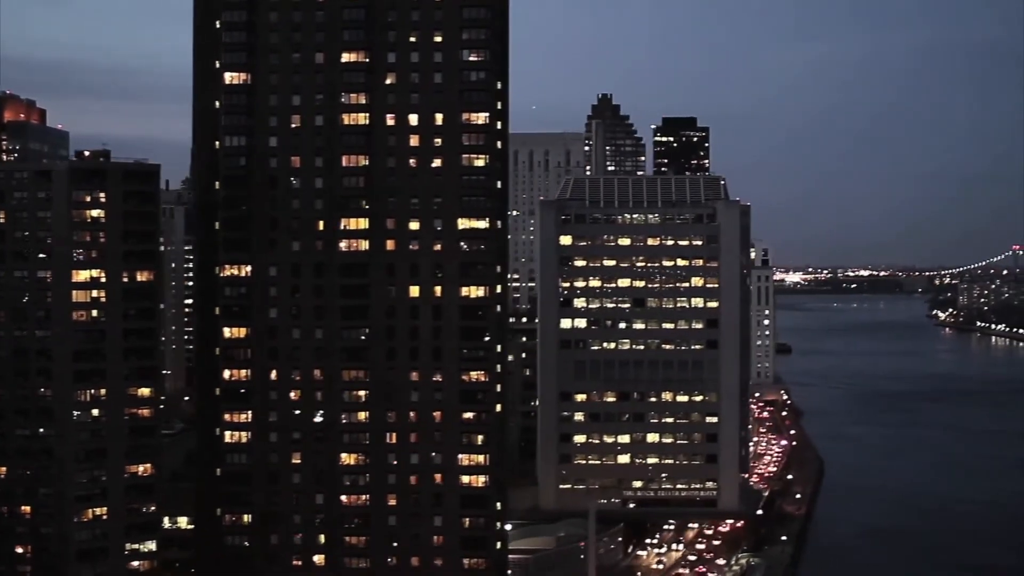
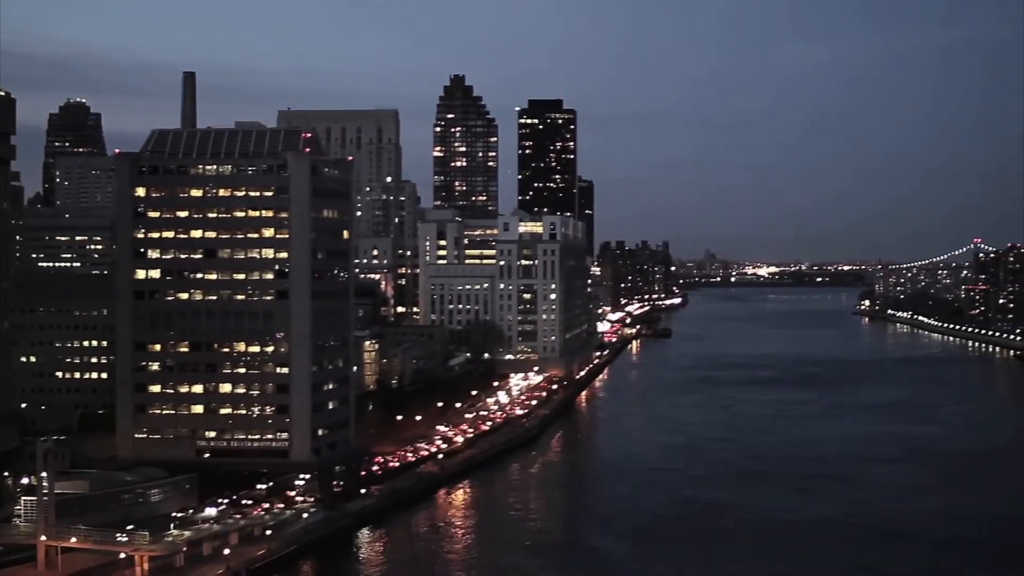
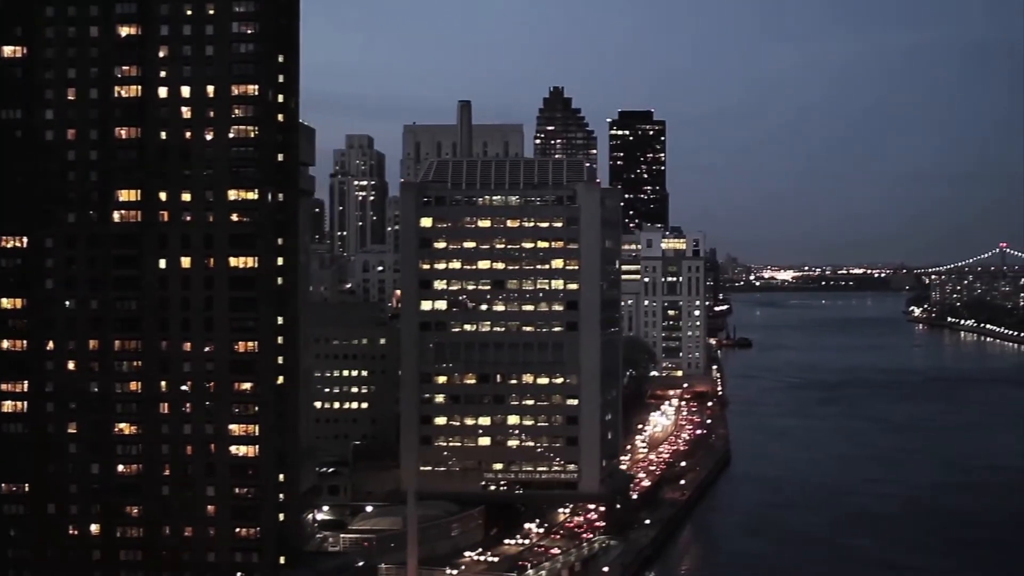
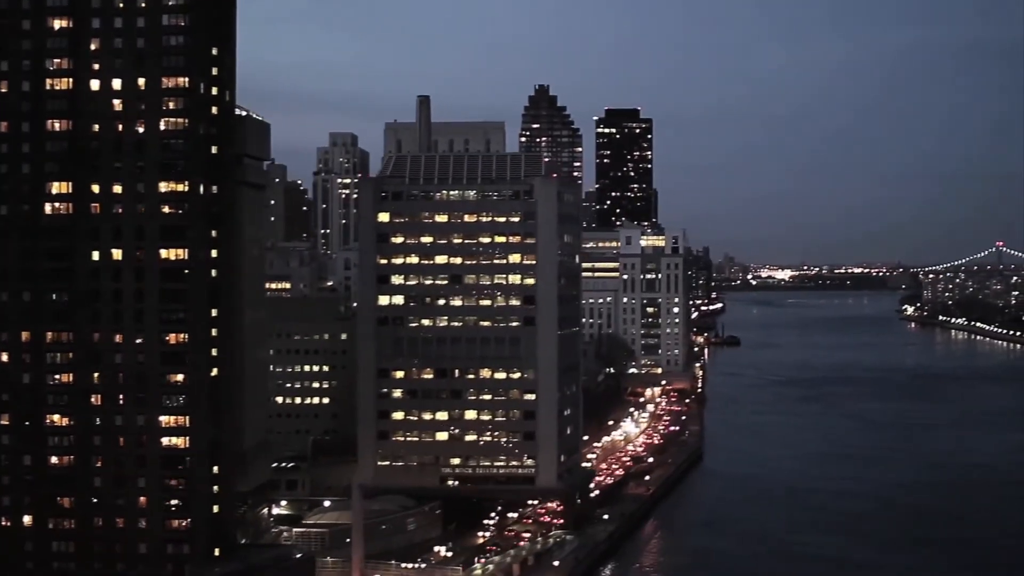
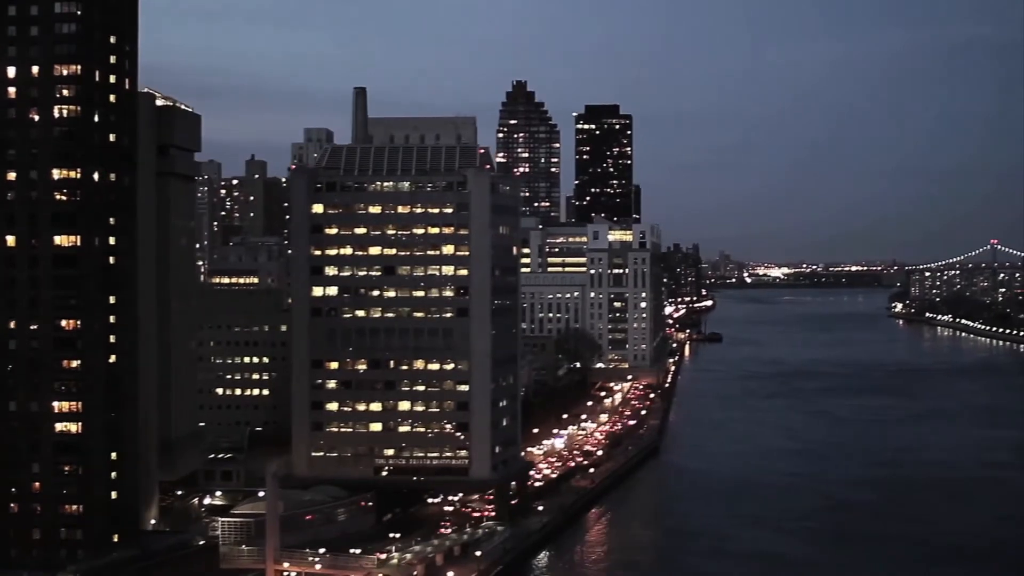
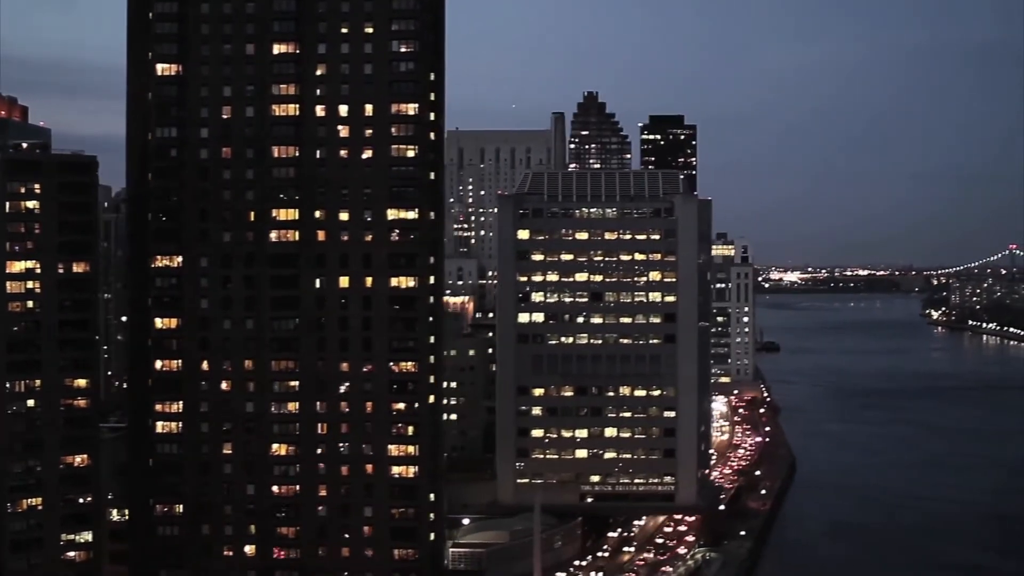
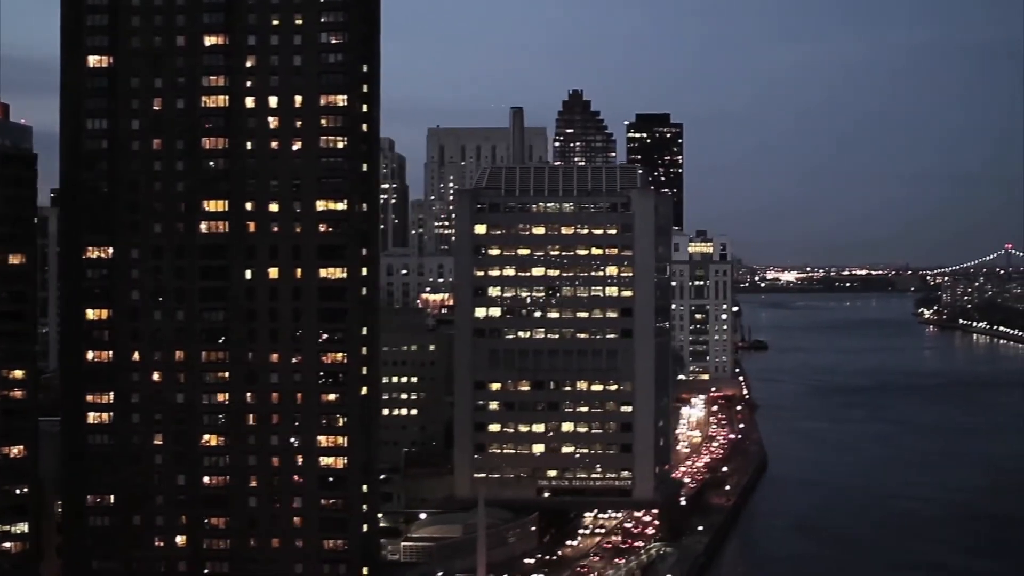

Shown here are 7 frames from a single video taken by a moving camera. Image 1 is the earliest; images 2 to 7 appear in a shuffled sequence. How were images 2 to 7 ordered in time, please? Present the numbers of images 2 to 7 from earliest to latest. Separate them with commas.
6, 7, 3, 4, 5, 2
